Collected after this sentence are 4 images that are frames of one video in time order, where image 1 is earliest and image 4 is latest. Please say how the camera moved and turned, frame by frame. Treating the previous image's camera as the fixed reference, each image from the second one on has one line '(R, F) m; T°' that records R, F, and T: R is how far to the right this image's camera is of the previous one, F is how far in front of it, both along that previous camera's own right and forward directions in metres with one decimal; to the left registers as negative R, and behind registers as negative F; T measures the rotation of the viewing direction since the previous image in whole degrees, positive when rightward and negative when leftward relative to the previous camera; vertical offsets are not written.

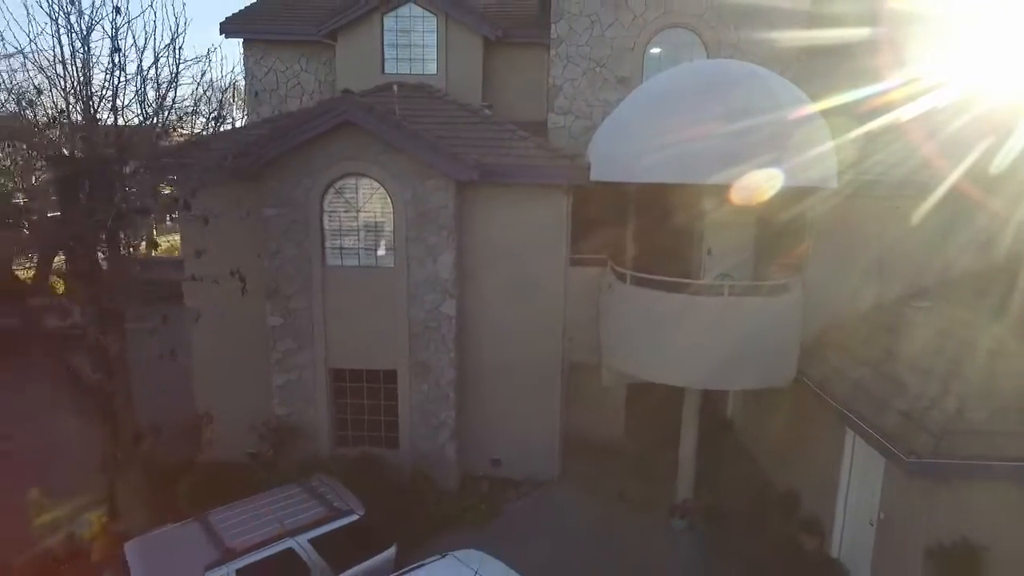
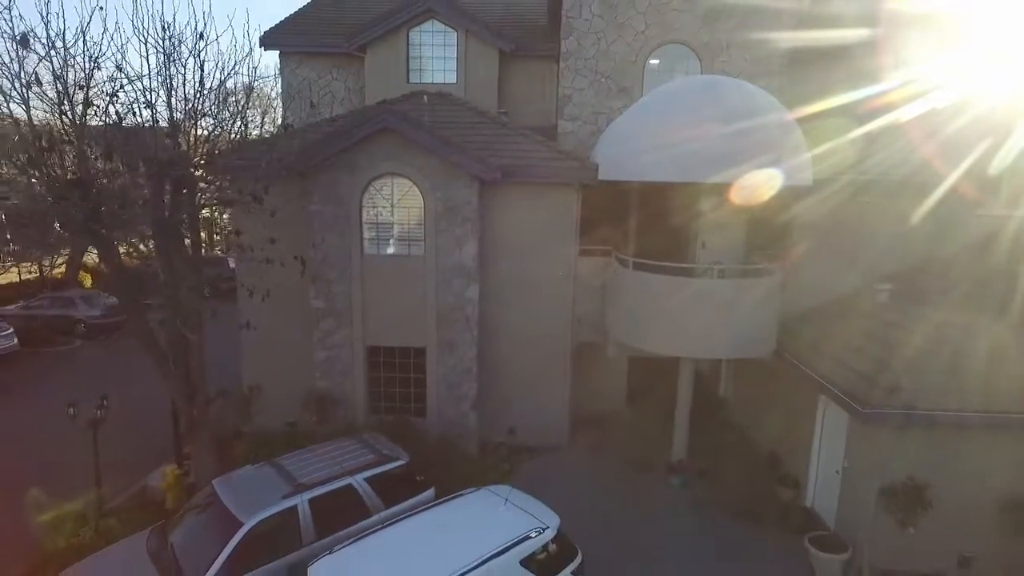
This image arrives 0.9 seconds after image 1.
(-0.4, -1.6) m; 0°
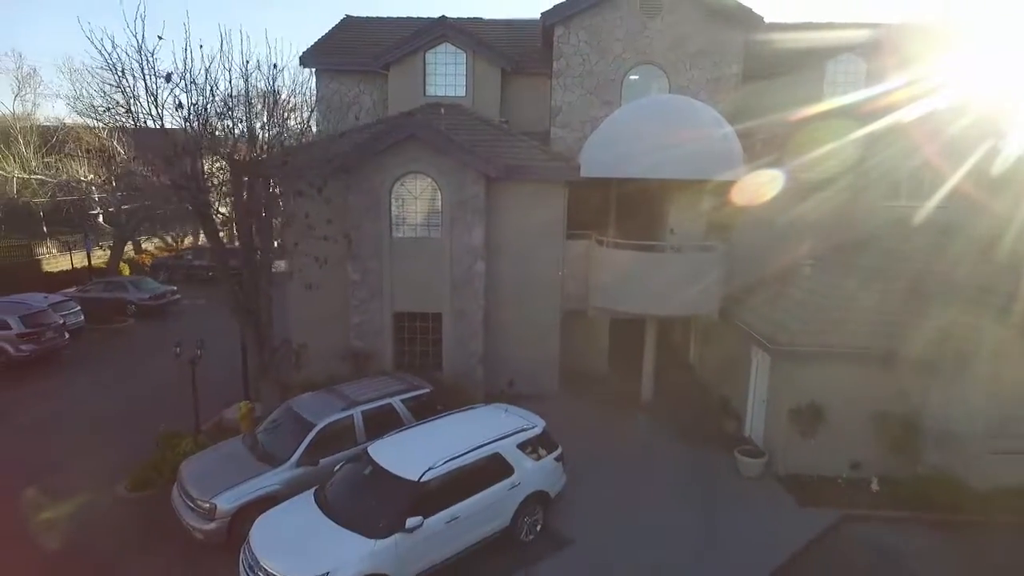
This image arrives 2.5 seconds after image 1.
(+0.1, -3.2) m; 0°
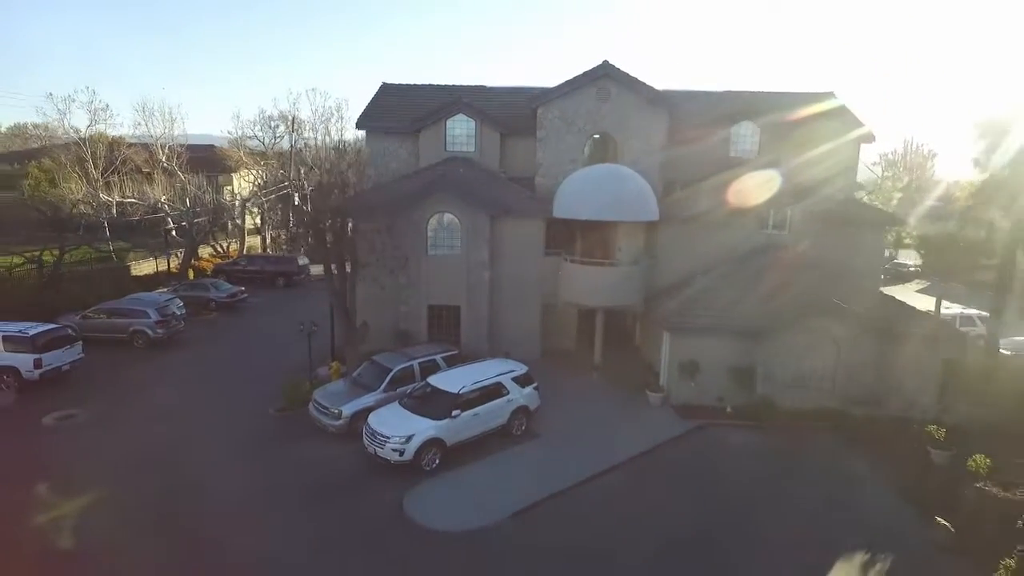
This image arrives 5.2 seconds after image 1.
(0.0, -8.3) m; 0°
